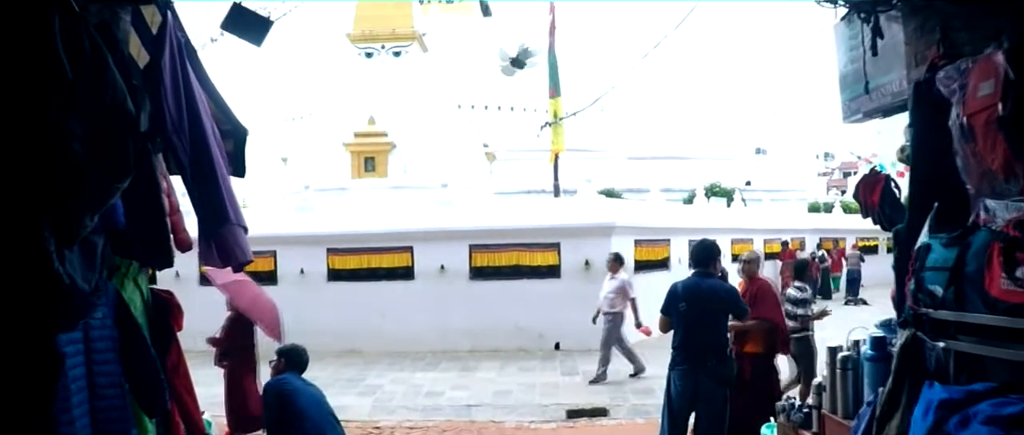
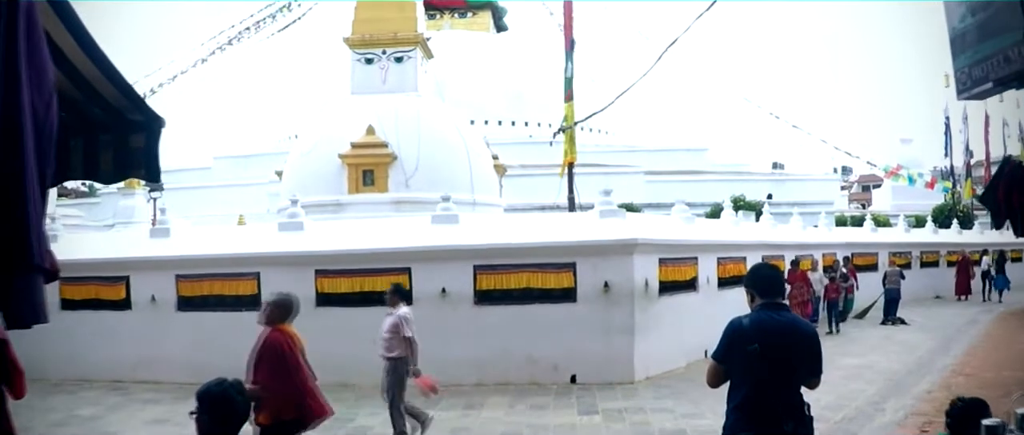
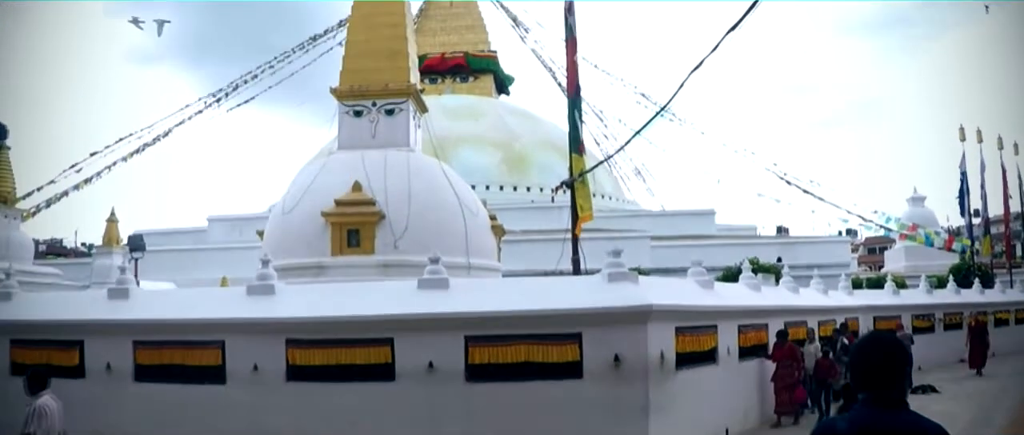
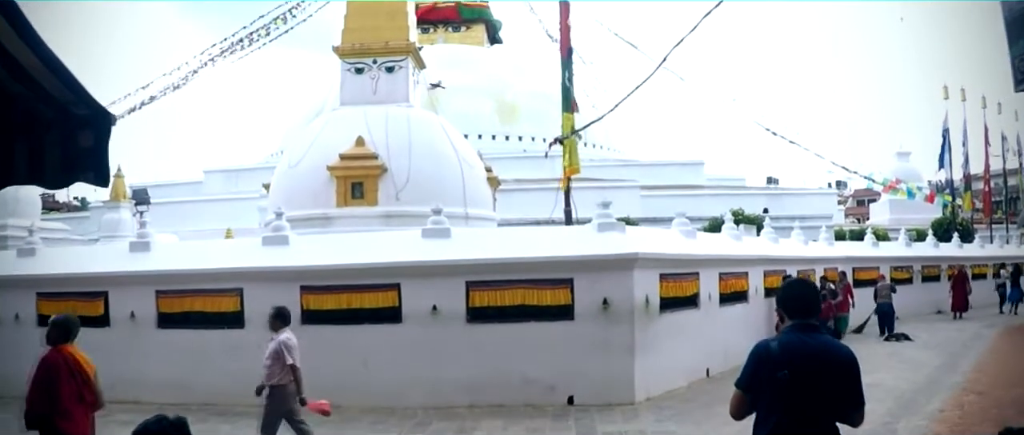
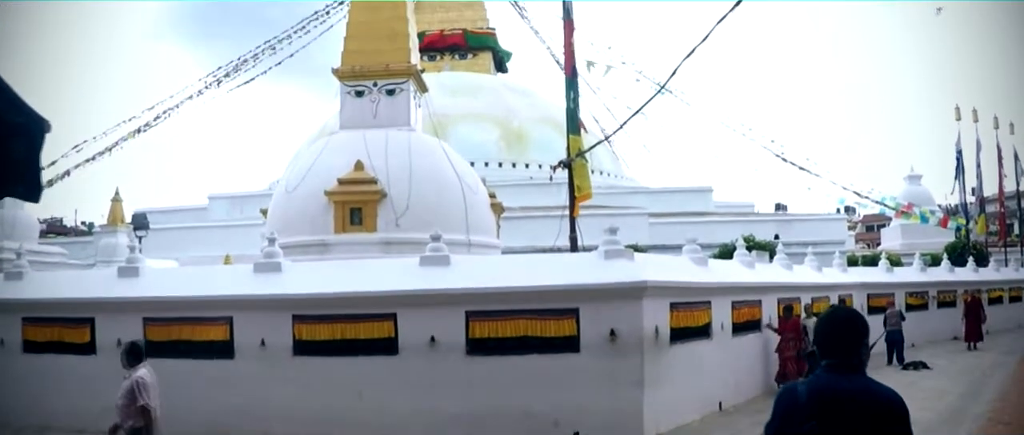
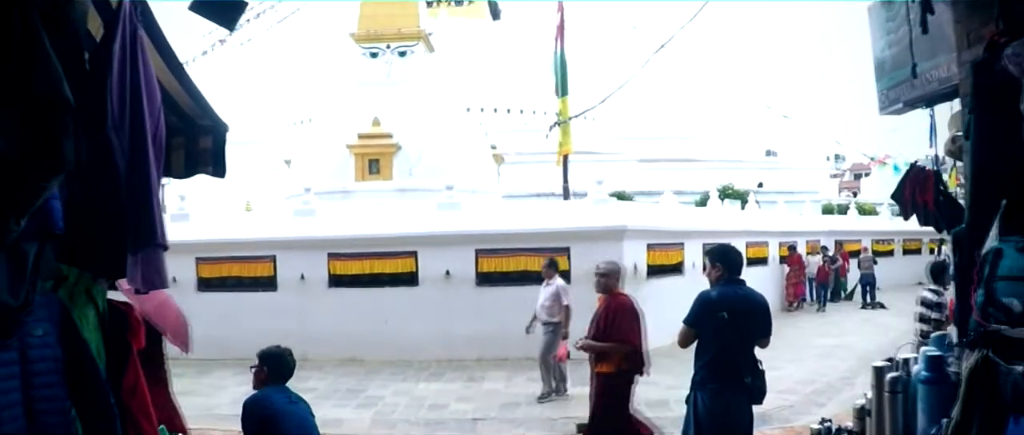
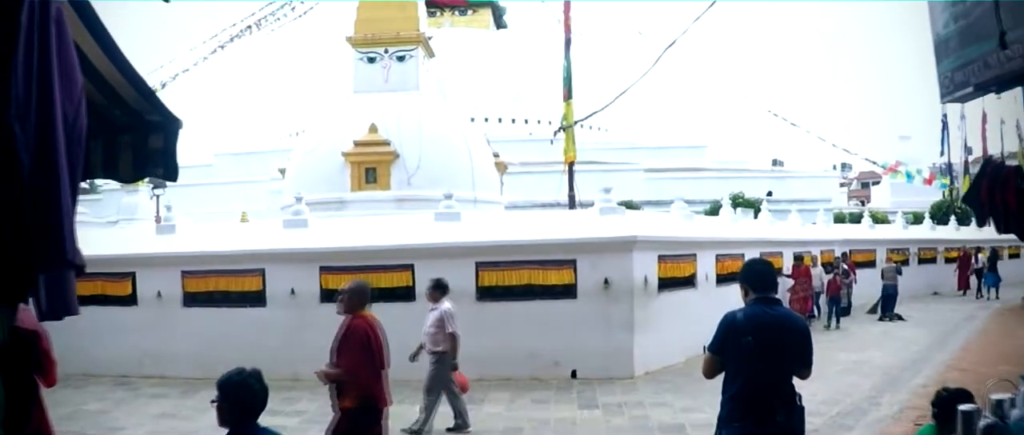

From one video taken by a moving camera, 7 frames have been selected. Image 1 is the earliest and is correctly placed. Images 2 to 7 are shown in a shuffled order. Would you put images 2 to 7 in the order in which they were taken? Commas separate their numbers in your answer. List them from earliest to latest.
6, 7, 2, 4, 5, 3
